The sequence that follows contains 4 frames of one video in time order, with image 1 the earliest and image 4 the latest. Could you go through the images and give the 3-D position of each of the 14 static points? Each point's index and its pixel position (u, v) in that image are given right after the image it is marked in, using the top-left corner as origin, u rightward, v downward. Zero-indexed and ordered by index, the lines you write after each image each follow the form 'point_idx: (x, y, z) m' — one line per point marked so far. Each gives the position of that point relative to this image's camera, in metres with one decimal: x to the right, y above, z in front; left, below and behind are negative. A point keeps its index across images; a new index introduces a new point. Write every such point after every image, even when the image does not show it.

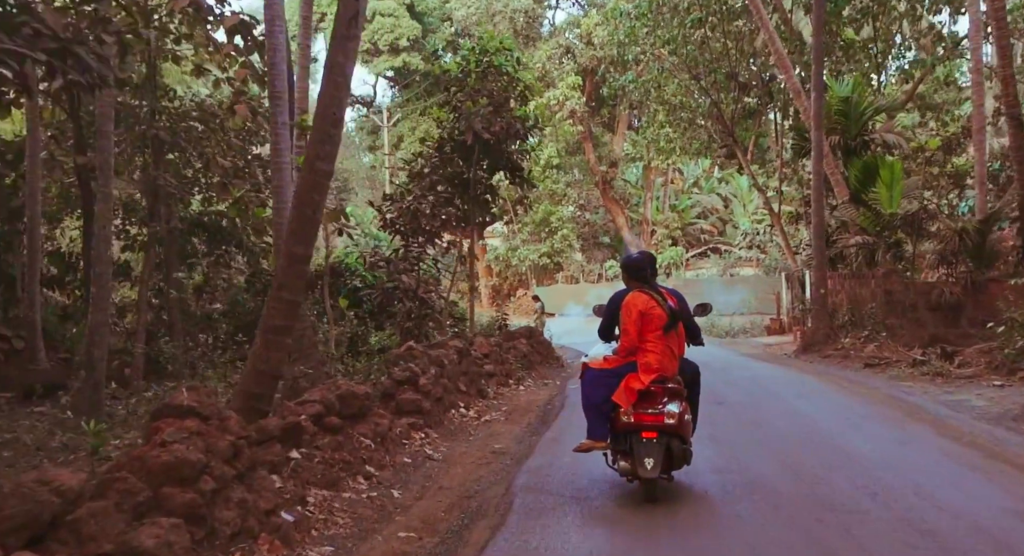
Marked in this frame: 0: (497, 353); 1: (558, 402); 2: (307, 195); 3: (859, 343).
0: (-0.2, -1.1, +13.2) m
1: (+0.6, -1.5, +11.6) m
2: (-1.4, +0.6, +6.1) m
3: (+5.4, -1.0, +14.3) m
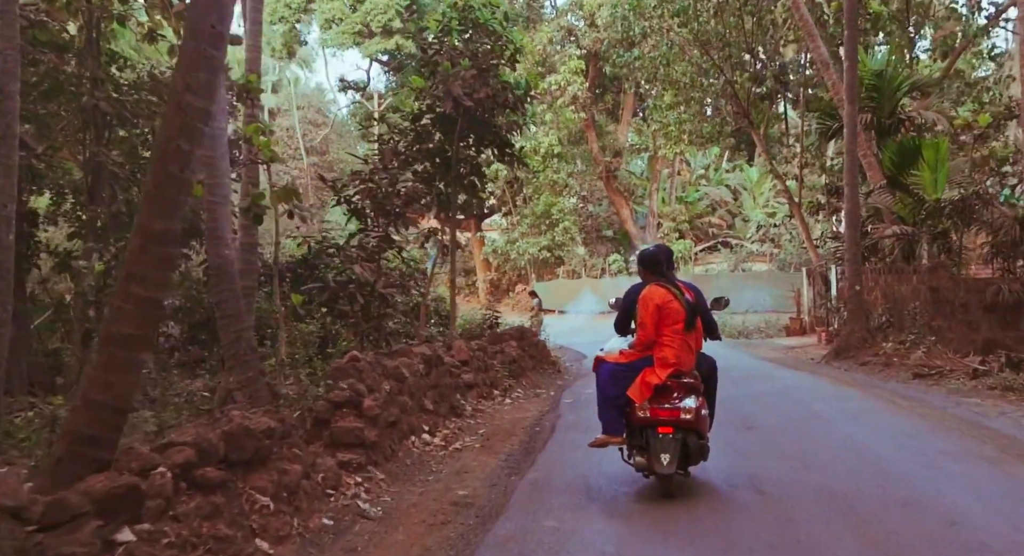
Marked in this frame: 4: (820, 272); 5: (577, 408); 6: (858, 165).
0: (-0.4, -1.0, +11.3) m
1: (+0.4, -1.5, +9.7) m
2: (-1.6, +0.6, +4.2) m
3: (+5.3, -1.0, +12.4) m
4: (+7.2, +0.1, +20.9) m
5: (+0.8, -1.5, +10.7) m
6: (+5.4, +1.7, +14.1) m
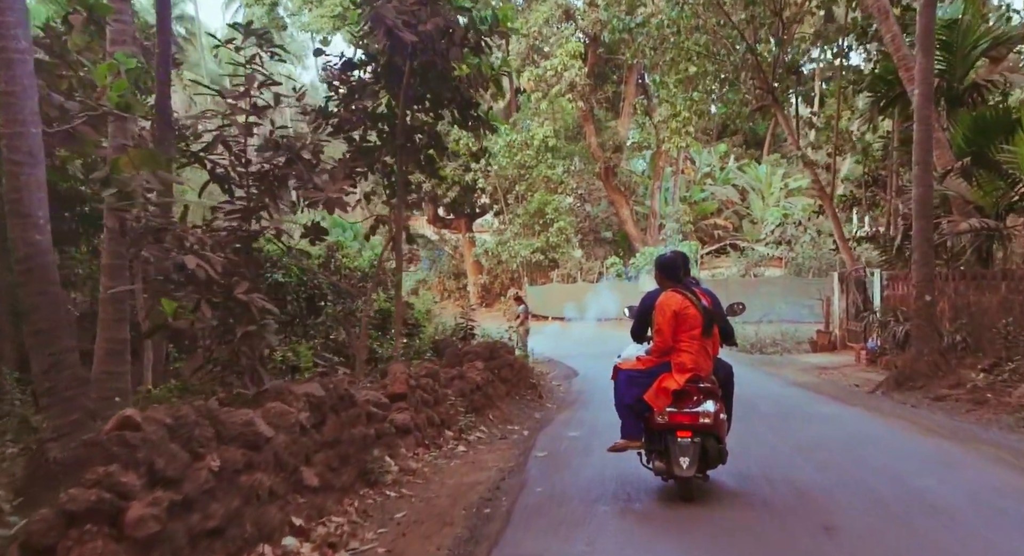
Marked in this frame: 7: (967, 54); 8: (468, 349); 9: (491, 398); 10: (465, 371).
0: (-0.8, -1.0, +8.3) m
1: (0.0, -1.5, +6.7) m
2: (-1.9, +0.7, +1.2) m
3: (+4.9, -1.0, +9.4) m
4: (+6.8, 0.0, +17.9) m
5: (+0.4, -1.5, +7.7) m
6: (+5.1, +1.6, +11.2) m
7: (+5.9, +2.9, +11.9) m
8: (-0.5, -0.9, +10.9) m
9: (-0.2, -1.3, +10.1) m
10: (-0.5, -1.0, +9.7) m
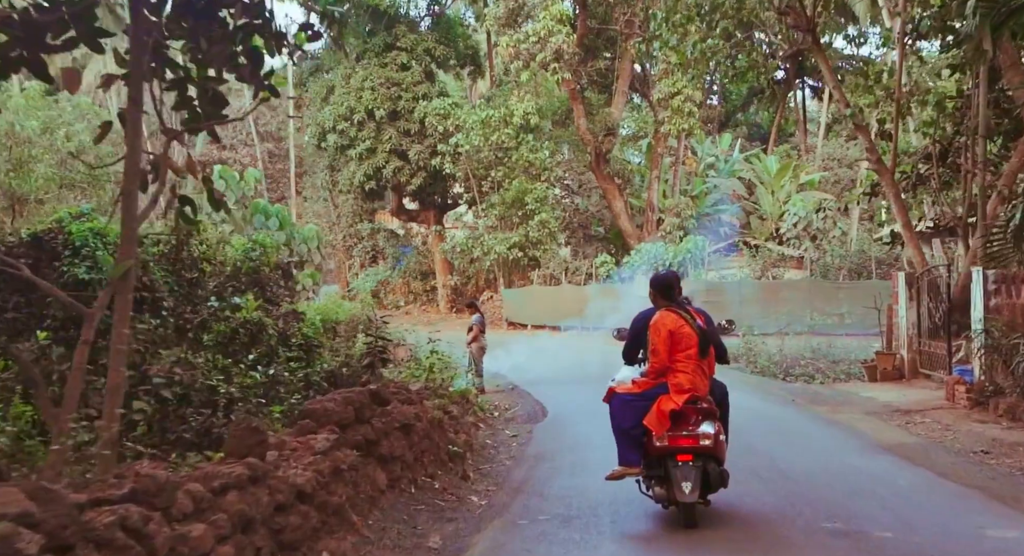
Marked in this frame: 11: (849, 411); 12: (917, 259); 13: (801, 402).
0: (-1.5, -1.0, +3.2) m
1: (-0.7, -1.4, +1.6) m
2: (-2.6, +0.7, -3.8) m
3: (+4.2, -1.0, +4.4) m
4: (+6.0, 0.0, +12.9) m
5: (-0.3, -1.5, +2.6) m
6: (+4.3, +1.6, +6.2) m
7: (+5.2, +2.9, +6.9) m
8: (-1.2, -0.8, +5.9) m
9: (-1.0, -1.3, +5.0) m
10: (-1.2, -1.0, +4.7) m
11: (+4.0, -1.6, +10.9) m
12: (+5.8, +0.3, +12.8) m
13: (+3.9, -1.7, +12.3) m
